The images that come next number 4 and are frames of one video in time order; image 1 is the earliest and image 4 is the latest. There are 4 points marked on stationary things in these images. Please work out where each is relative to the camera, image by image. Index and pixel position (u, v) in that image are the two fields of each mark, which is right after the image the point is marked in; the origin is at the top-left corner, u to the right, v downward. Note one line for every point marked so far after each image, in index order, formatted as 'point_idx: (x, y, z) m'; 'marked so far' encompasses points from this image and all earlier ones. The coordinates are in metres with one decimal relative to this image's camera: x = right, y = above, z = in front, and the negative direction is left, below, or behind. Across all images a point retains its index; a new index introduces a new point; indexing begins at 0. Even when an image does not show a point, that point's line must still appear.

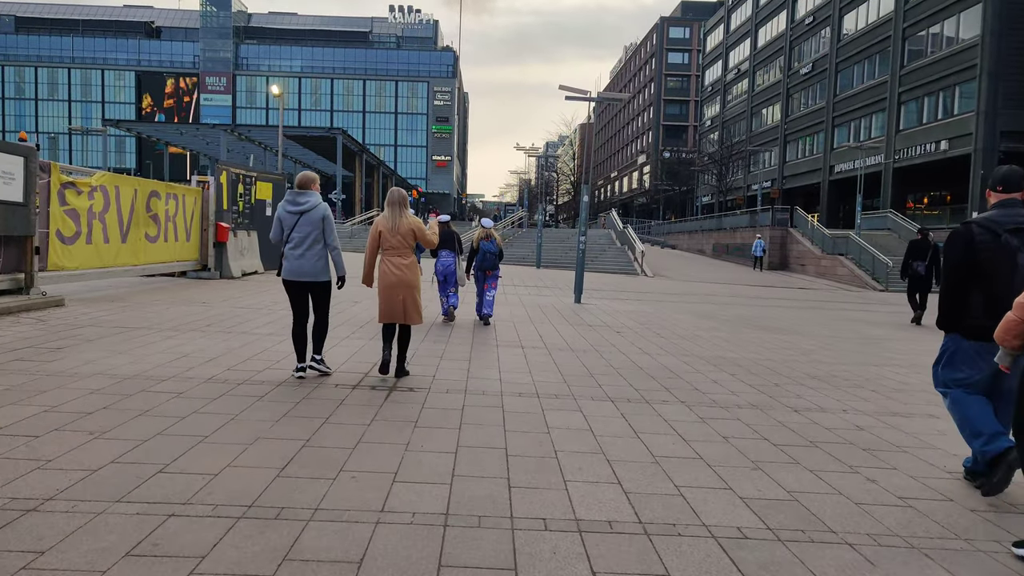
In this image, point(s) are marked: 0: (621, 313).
0: (+1.9, -0.4, +12.9) m
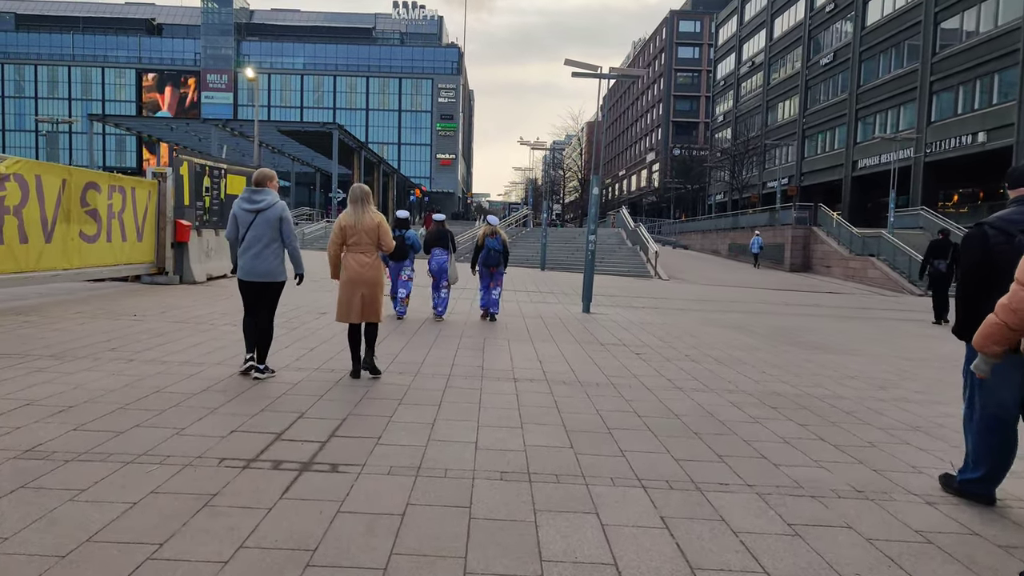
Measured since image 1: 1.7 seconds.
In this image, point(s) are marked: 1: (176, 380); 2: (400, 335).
0: (+1.9, -0.5, +11.0) m
1: (-2.5, -0.7, +5.5) m
2: (-1.4, -0.5, +9.5) m
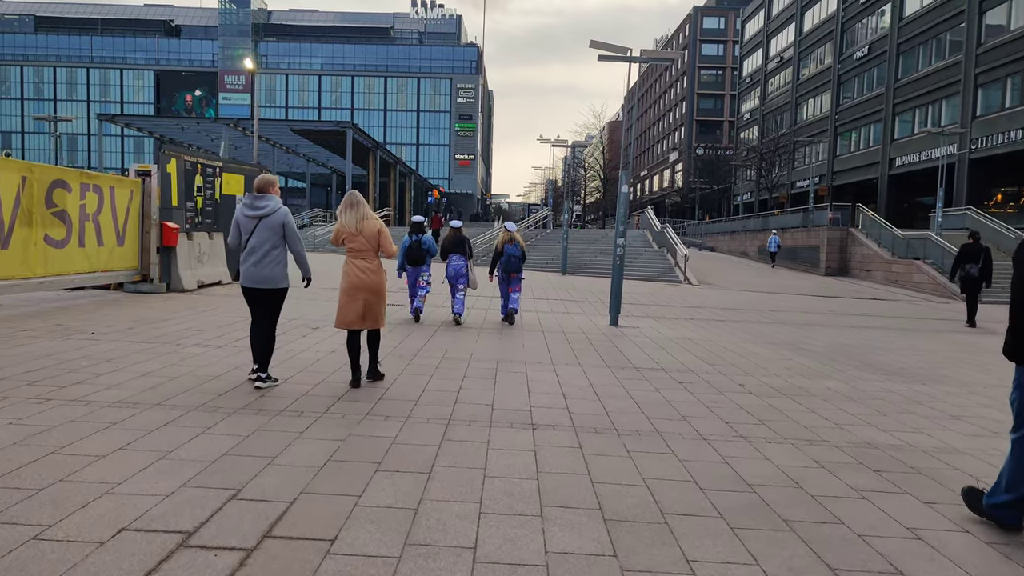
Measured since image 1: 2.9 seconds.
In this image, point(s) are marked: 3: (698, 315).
0: (+2.1, -0.7, +9.7) m
1: (-2.4, -0.8, +4.2) m
2: (-1.2, -0.7, +8.2) m
3: (+3.3, -0.5, +13.2) m
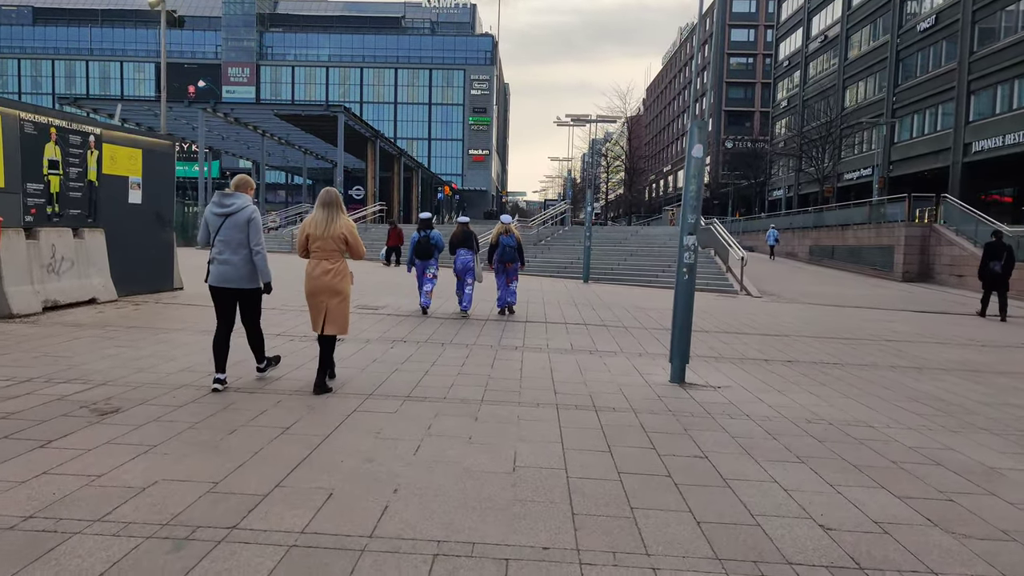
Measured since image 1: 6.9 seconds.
0: (+2.0, -0.9, +5.2) m
1: (-2.6, -1.1, -0.2) m
2: (-1.3, -1.0, +3.8) m
3: (+3.3, -0.8, +8.7) m
